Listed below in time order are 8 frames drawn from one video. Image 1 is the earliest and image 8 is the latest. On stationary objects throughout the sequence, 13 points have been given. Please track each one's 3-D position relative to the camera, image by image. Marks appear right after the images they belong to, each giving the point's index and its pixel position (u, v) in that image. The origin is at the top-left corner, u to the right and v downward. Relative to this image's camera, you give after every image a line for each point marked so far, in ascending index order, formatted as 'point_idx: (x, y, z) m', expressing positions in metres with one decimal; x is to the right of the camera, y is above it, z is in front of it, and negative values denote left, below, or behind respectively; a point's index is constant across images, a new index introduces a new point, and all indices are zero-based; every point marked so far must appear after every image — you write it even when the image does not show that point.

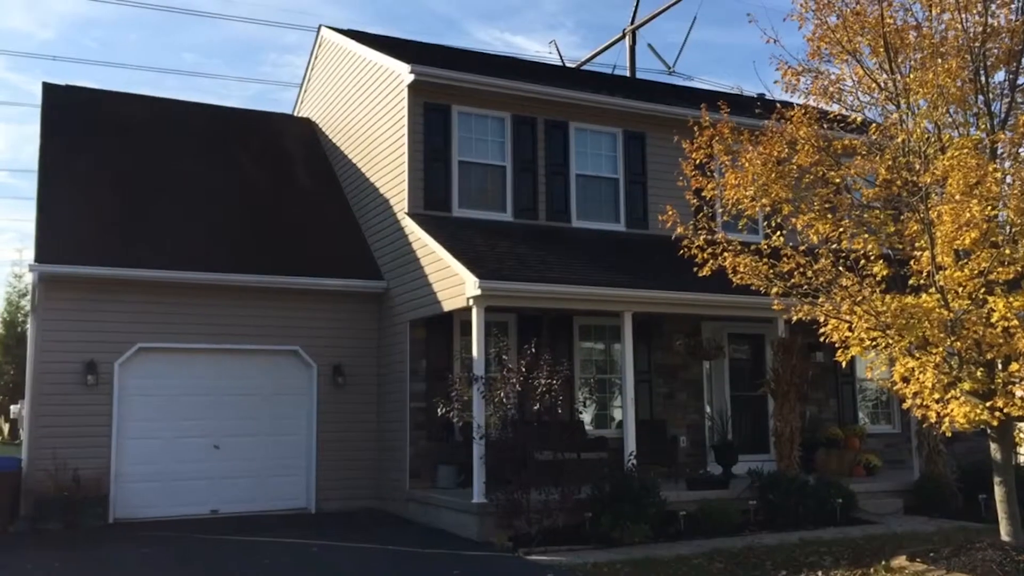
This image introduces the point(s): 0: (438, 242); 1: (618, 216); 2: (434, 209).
0: (-1.0, +0.6, +12.2) m
1: (+1.7, +1.1, +14.5) m
2: (-1.1, +1.2, +13.4) m
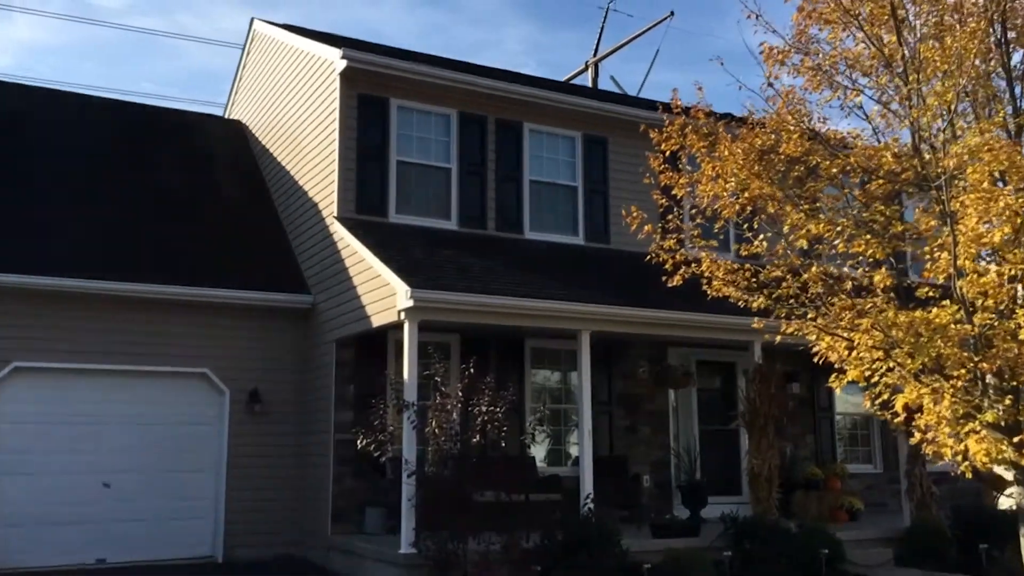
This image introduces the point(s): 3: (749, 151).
0: (-1.7, +0.5, +10.6) m
1: (+0.9, +0.9, +13.0) m
2: (-1.9, +1.0, +11.8) m
3: (+2.1, +1.2, +8.3) m
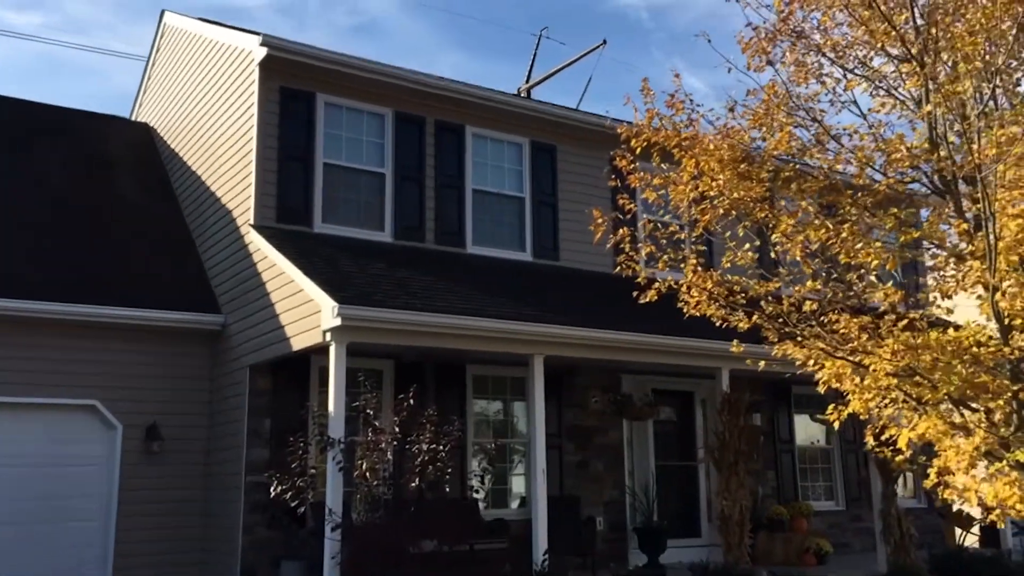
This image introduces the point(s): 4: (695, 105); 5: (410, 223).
0: (-2.2, +0.3, +9.2) m
1: (+0.1, +0.6, +11.8) m
2: (-2.5, +0.7, +10.3) m
3: (+1.7, +1.1, +7.2) m
4: (+1.6, +1.6, +7.6) m
5: (-1.3, +0.8, +11.0) m
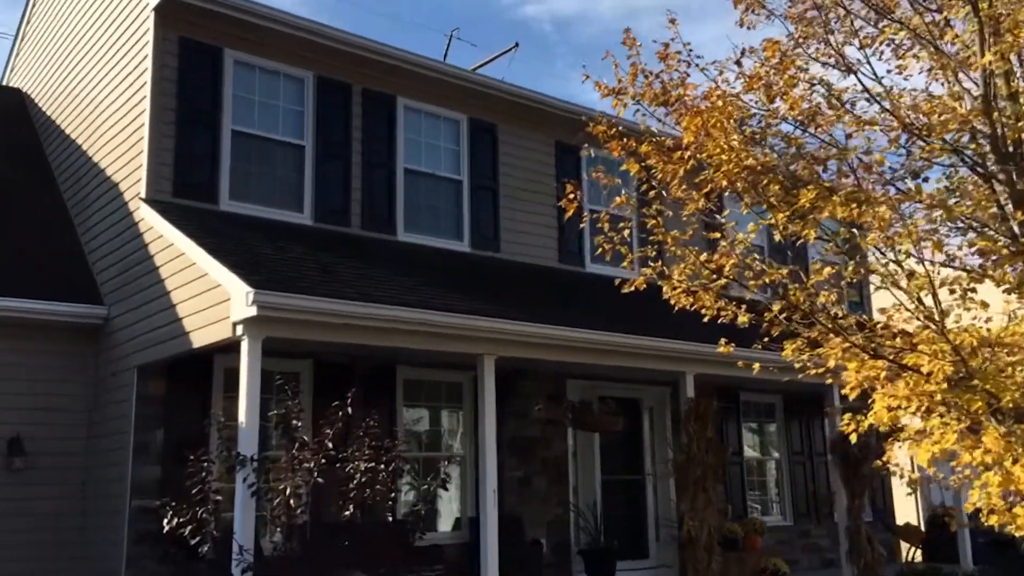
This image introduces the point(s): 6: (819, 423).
0: (-2.7, +0.4, +7.6) m
1: (-0.6, +0.6, +10.5) m
2: (-3.1, +0.9, +8.7) m
3: (+1.5, +1.2, +6.1) m
4: (+1.3, +1.6, +6.5) m
5: (-1.9, +0.9, +9.6) m
6: (+4.6, -2.0, +13.6) m
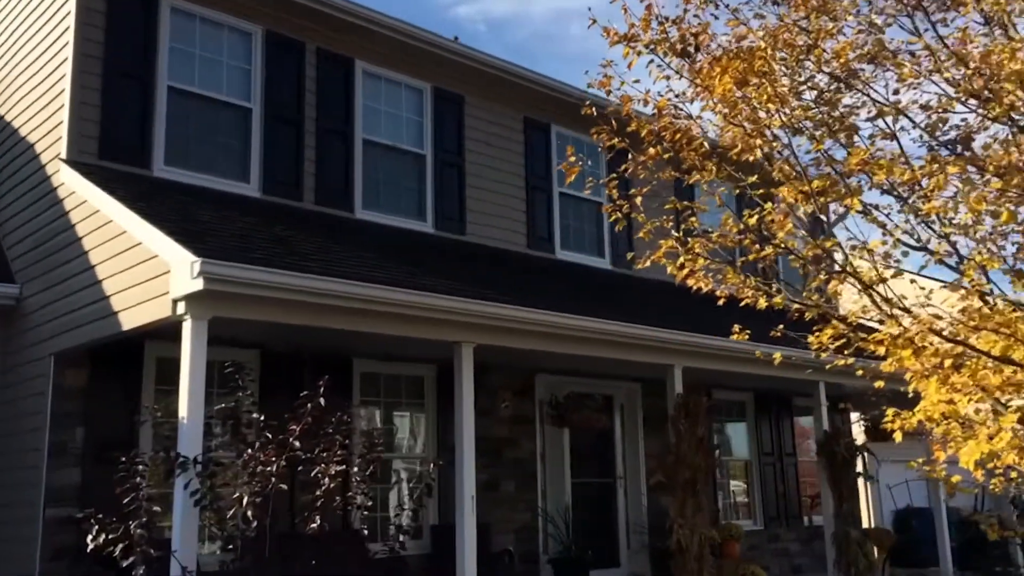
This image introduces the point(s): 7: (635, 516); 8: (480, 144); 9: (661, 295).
0: (-2.8, +0.6, +6.5) m
1: (-0.9, +0.8, +9.6) m
2: (-3.3, +1.1, +7.6) m
3: (+1.5, +1.3, +5.3) m
4: (+1.3, +1.8, +5.7) m
5: (-2.2, +1.1, +8.5) m
6: (+4.0, -1.9, +13.0) m
7: (+1.4, -2.7, +10.7) m
8: (-0.4, +1.6, +10.2) m
9: (+1.7, -0.1, +10.5) m
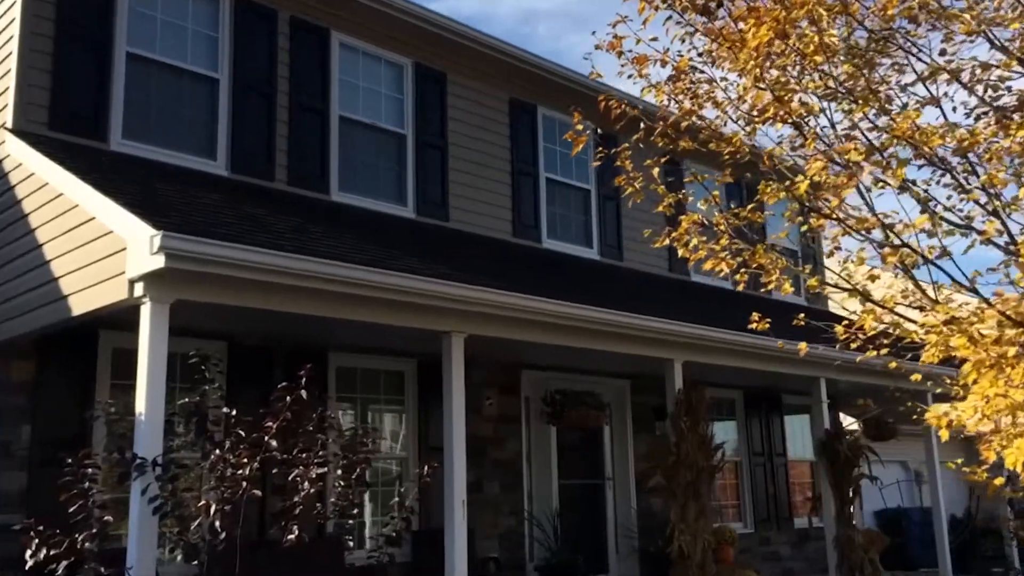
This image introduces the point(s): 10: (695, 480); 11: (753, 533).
0: (-2.8, +0.7, +5.8) m
1: (-1.1, +0.9, +8.9) m
2: (-3.3, +1.2, +6.9) m
3: (+1.5, +1.4, +4.8) m
4: (+1.3, +1.9, +5.2) m
5: (-2.3, +1.2, +7.9) m
6: (+3.7, -1.8, +12.6) m
7: (+1.2, -2.6, +10.1) m
8: (-0.5, +1.7, +9.6) m
9: (+1.5, 0.0, +9.9) m
10: (+1.5, -1.6, +7.5) m
11: (+3.1, -3.2, +11.7) m
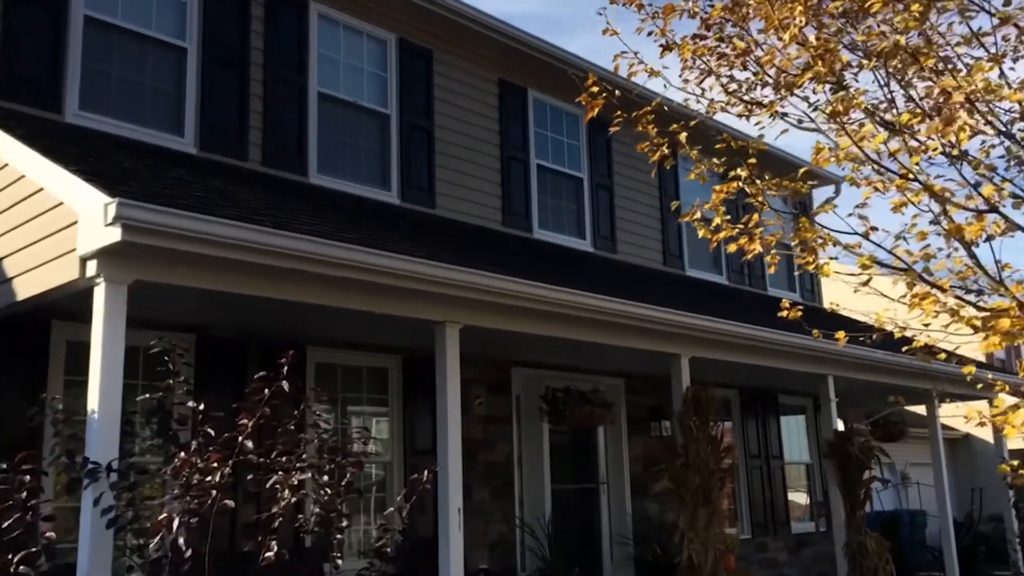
0: (-2.8, +0.8, +5.2) m
1: (-1.1, +1.0, +8.3) m
2: (-3.4, +1.3, +6.2) m
3: (+1.6, +1.5, +4.3) m
4: (+1.3, +2.0, +4.7) m
5: (-2.3, +1.3, +7.2) m
6: (+3.5, -1.7, +12.1) m
7: (+1.1, -2.5, +9.6) m
8: (-0.6, +1.8, +9.0) m
9: (+1.4, +0.1, +9.4) m
10: (+1.5, -1.5, +7.0) m
11: (+2.9, -3.1, +11.2) m
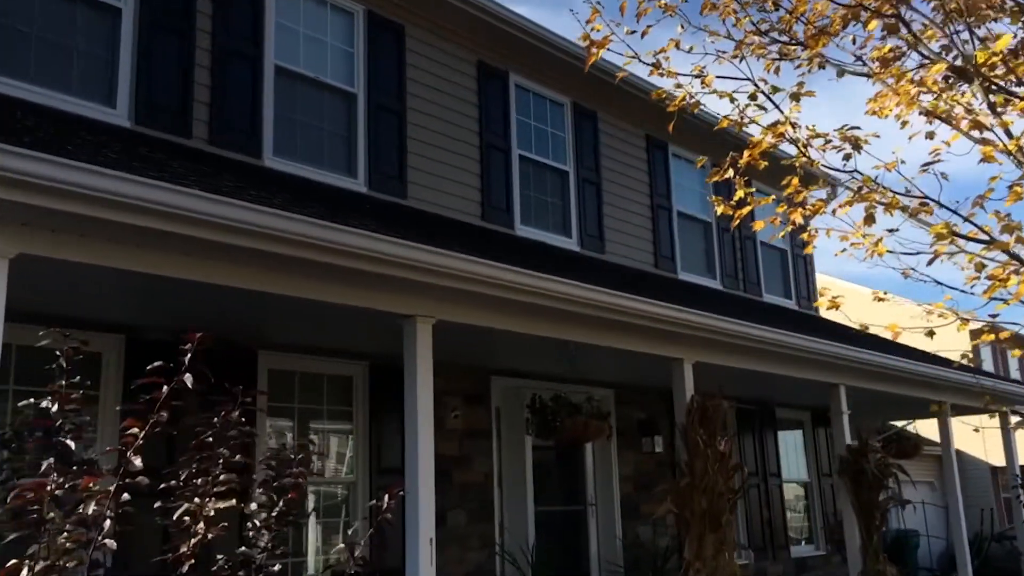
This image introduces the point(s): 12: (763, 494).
0: (-2.9, +0.9, +4.2) m
1: (-1.3, +1.0, +7.4) m
2: (-3.5, +1.3, +5.3) m
3: (+1.5, +1.6, +3.5) m
4: (+1.2, +2.1, +3.9) m
5: (-2.4, +1.3, +6.3) m
6: (+3.2, -1.8, +11.3) m
7: (+0.9, -2.5, +8.7) m
8: (-0.8, +1.8, +8.2) m
9: (+1.2, +0.1, +8.6) m
10: (+1.4, -1.5, +6.1) m
11: (+2.7, -3.2, +10.4) m
12: (+3.0, -2.5, +10.9) m
